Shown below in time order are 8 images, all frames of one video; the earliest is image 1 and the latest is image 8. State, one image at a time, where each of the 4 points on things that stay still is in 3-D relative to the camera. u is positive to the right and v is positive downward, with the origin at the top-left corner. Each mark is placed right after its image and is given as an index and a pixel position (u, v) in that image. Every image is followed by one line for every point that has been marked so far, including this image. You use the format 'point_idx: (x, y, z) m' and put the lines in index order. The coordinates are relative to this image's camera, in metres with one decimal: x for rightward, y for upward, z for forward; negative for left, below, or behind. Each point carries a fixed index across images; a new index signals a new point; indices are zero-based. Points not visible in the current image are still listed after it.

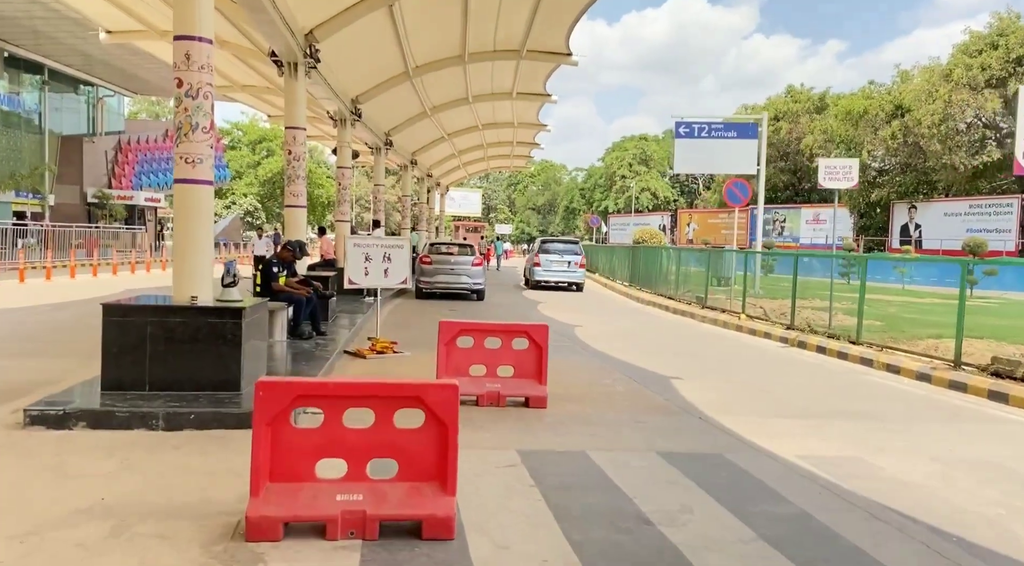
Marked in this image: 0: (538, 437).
0: (+0.2, -1.2, +6.4) m
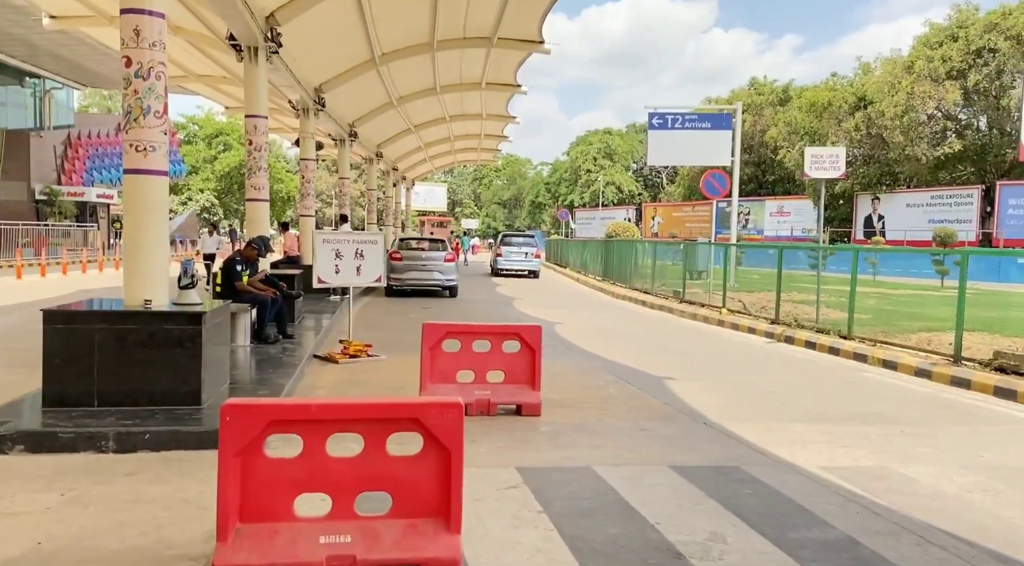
0: (+0.2, -1.2, +5.8) m
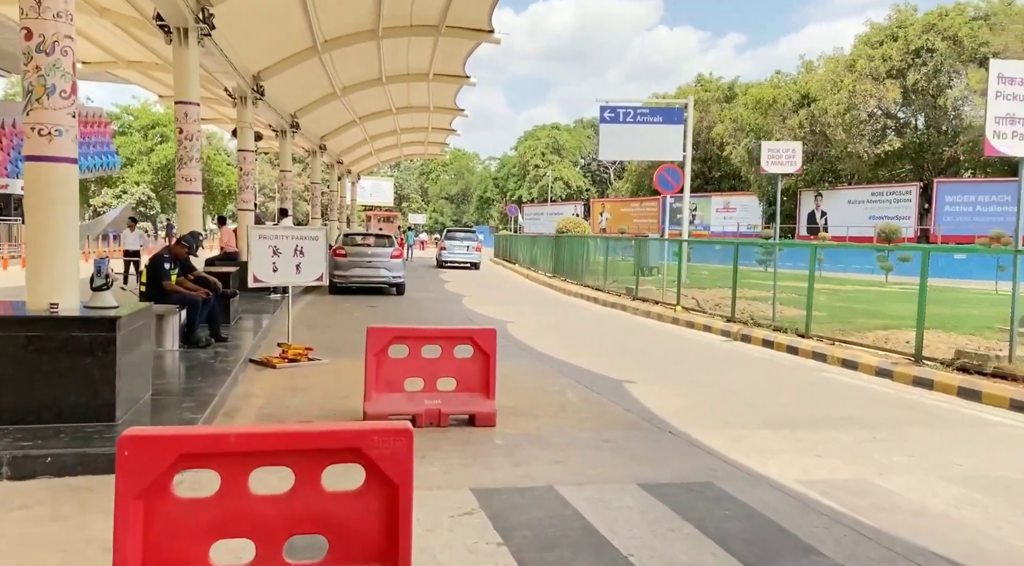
0: (-0.1, -1.2, +5.3) m
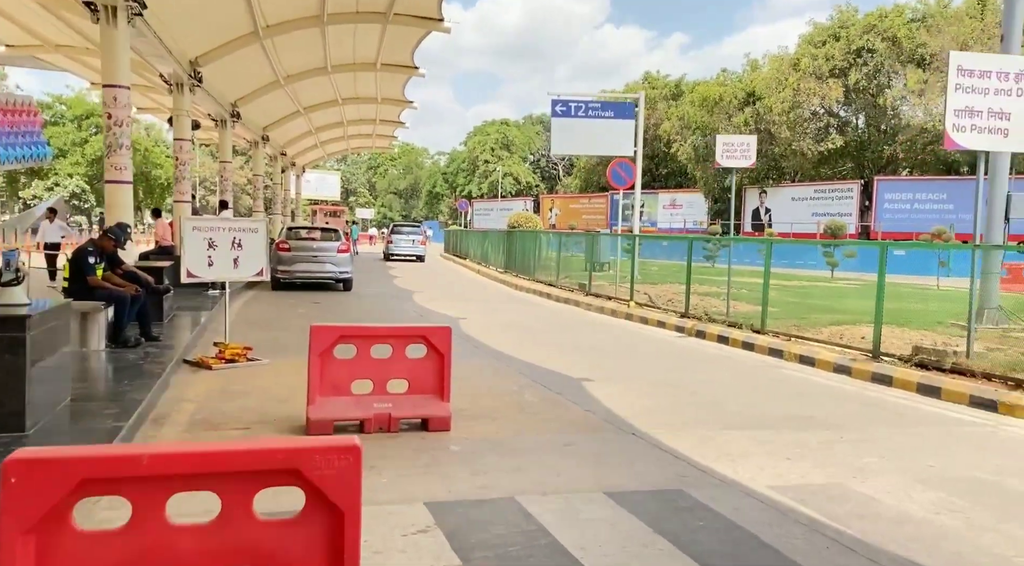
0: (-0.4, -1.2, +4.9) m
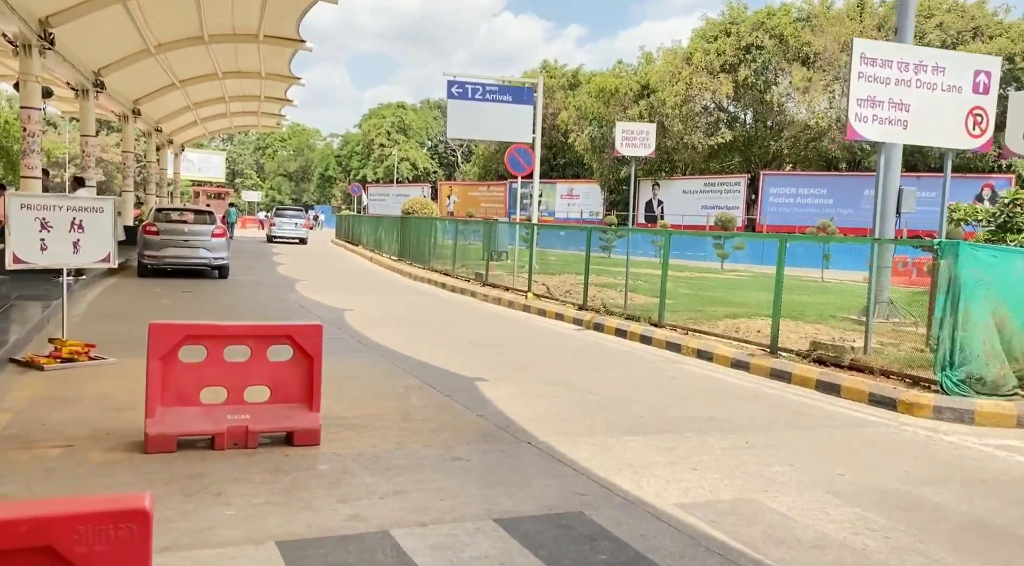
0: (-1.0, -1.1, +4.1) m
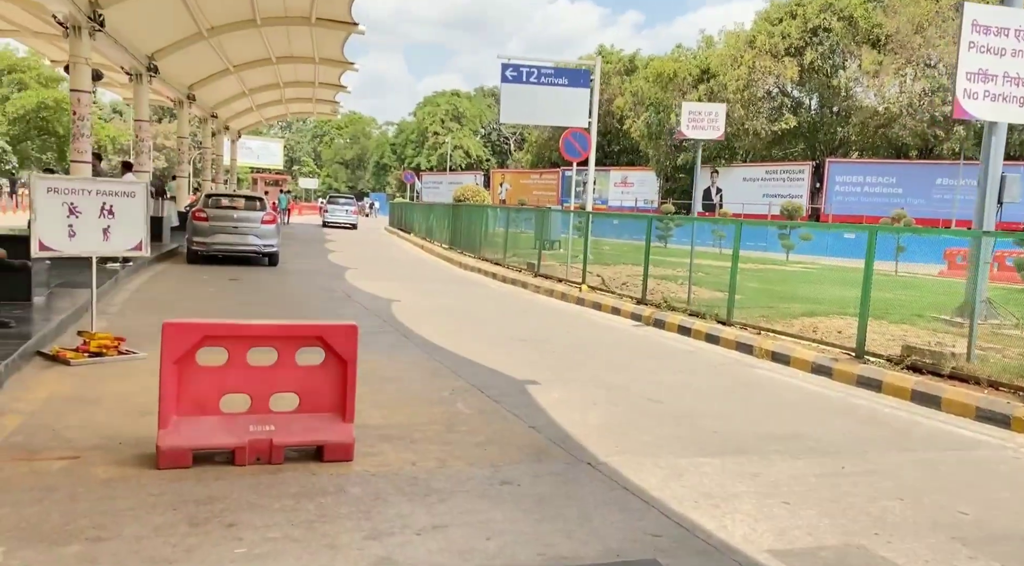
0: (-0.8, -1.1, +3.5) m
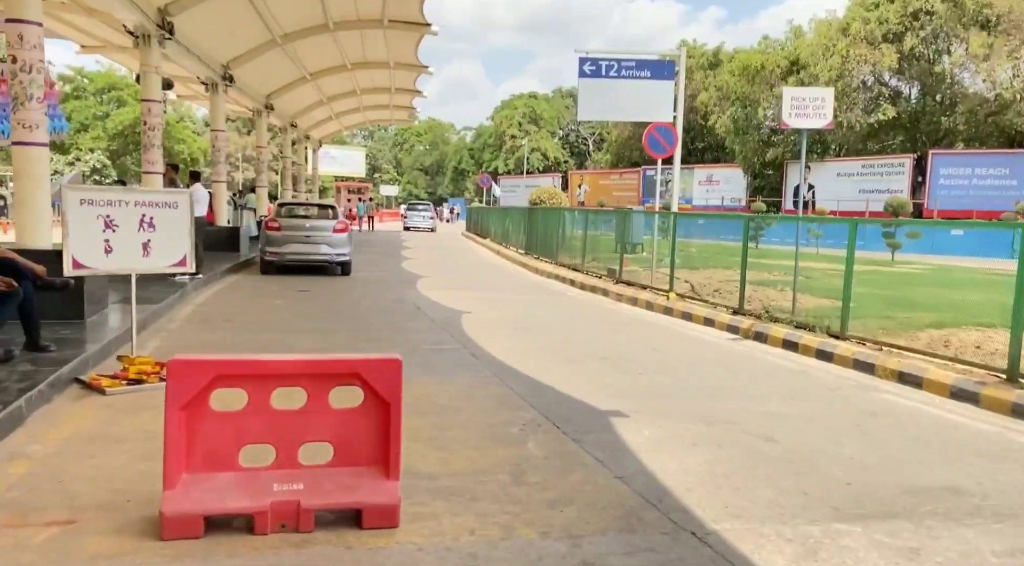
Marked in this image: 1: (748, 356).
0: (-0.5, -1.2, +2.6) m
1: (+2.6, -0.8, +8.9) m
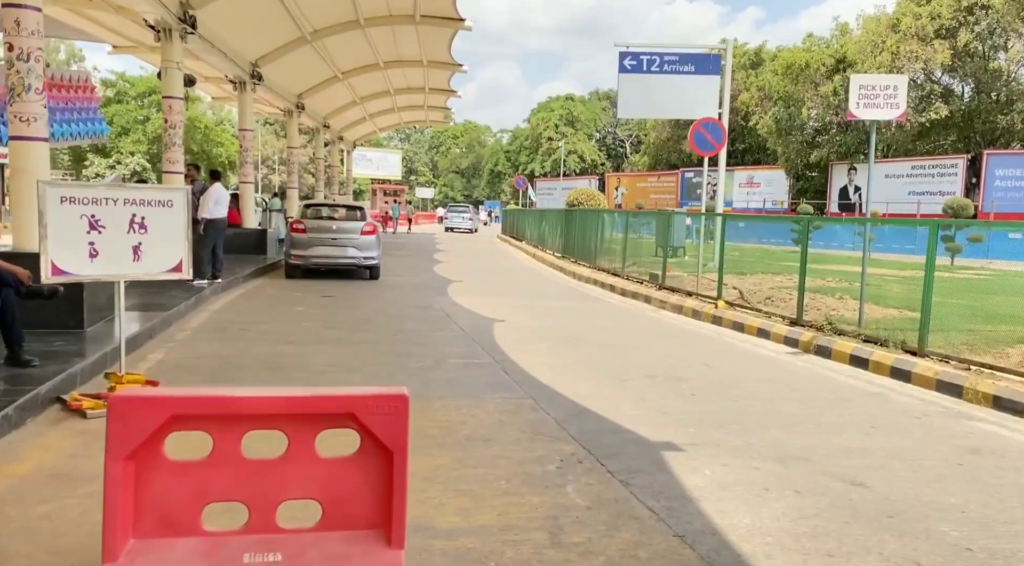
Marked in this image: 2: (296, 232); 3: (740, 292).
0: (-0.4, -1.3, +1.7) m
1: (+2.9, -0.9, +8.0) m
2: (-4.2, +1.0, +15.8) m
3: (+3.5, -0.2, +12.3) m
